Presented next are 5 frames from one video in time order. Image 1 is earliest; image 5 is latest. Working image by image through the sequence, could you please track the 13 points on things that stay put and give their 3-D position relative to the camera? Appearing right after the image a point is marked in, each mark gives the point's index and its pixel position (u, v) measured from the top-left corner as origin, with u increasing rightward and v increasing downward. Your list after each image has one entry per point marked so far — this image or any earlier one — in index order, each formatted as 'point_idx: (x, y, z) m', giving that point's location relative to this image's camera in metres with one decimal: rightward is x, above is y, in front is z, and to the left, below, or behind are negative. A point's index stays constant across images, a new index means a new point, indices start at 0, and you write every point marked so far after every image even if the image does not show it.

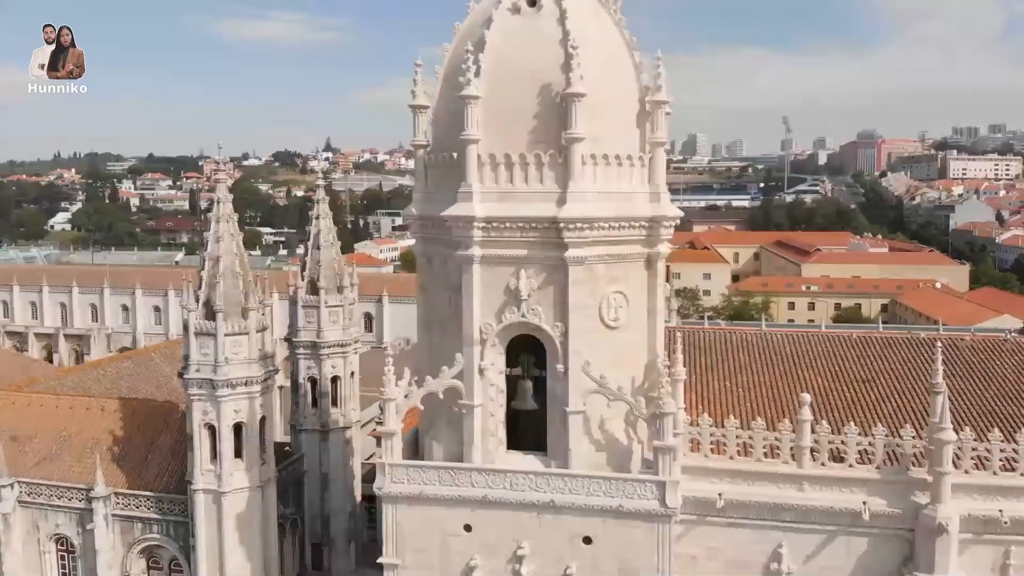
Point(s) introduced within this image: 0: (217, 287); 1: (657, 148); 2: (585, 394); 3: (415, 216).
0: (-6.0, 0.0, +19.1) m
1: (+2.6, +2.5, +16.3) m
2: (+1.2, -1.8, +15.6) m
3: (-1.7, +1.3, +16.3) m
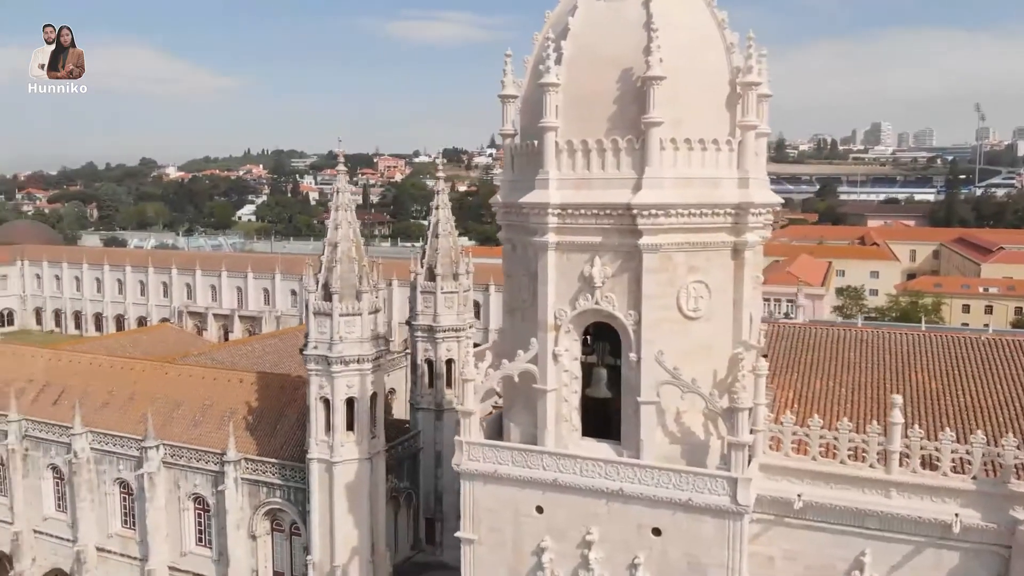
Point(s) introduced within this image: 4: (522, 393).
0: (-3.9, +0.4, +20.3) m
1: (+4.1, +2.7, +15.8) m
2: (+2.4, -1.6, +15.4) m
3: (-0.2, +1.5, +16.7) m
4: (+0.2, -1.9, +16.5) m
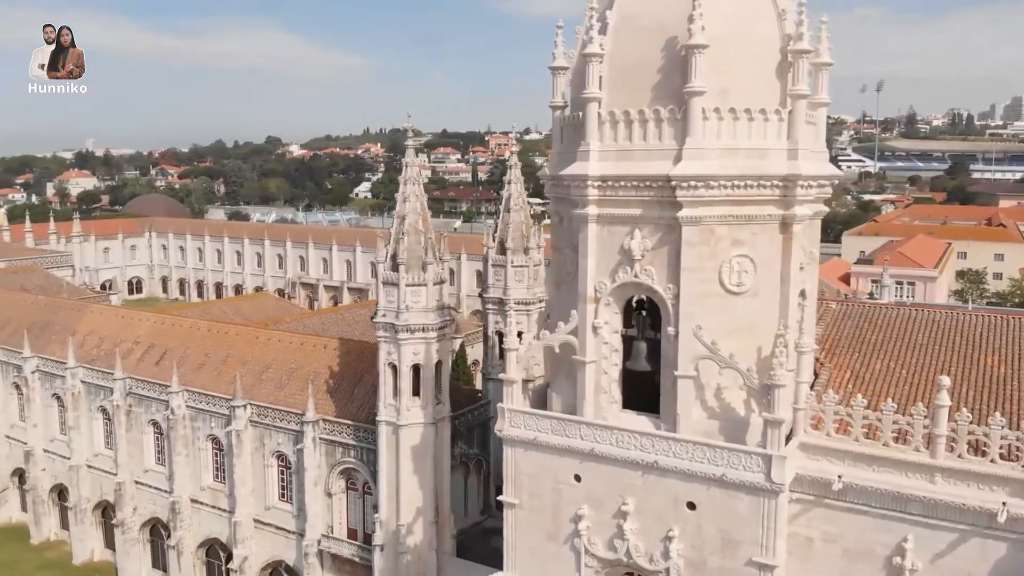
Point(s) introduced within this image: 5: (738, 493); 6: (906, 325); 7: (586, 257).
0: (-2.5, +1.1, +20.9) m
1: (+4.8, +3.1, +15.3) m
2: (+3.1, -1.2, +15.2) m
3: (+0.7, +2.1, +16.8) m
4: (+1.0, -1.4, +16.6) m
5: (+3.6, -3.3, +14.8) m
6: (+7.9, -0.8, +18.5) m
7: (+1.3, +0.5, +15.9) m
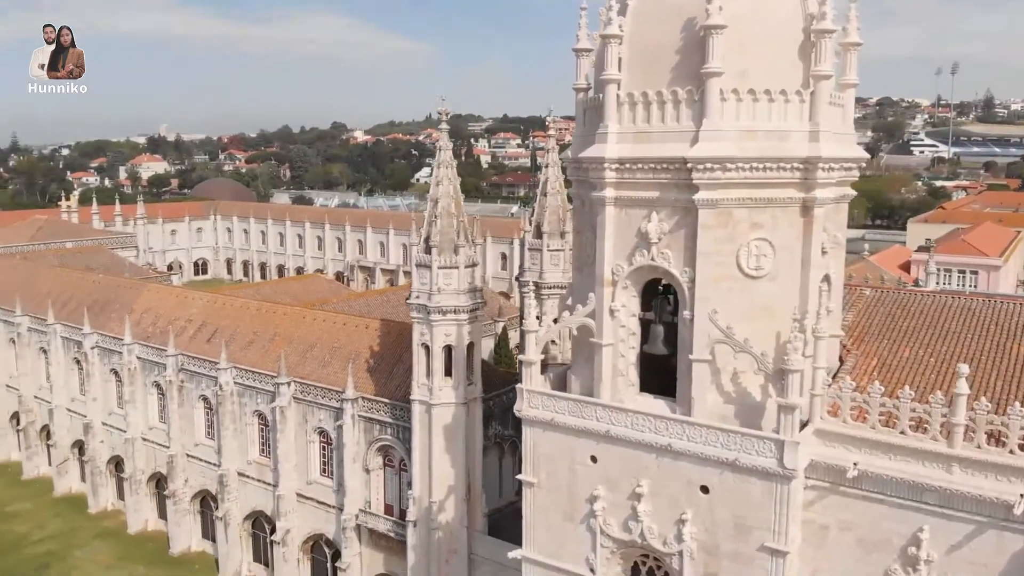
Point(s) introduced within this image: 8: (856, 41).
0: (-1.8, +1.5, +21.3) m
1: (+5.1, +3.4, +15.0) m
2: (+3.3, -0.9, +15.2) m
3: (+1.1, +2.4, +16.9) m
4: (+1.3, -1.1, +16.7) m
5: (+3.8, -3.1, +14.7) m
6: (+8.4, -0.5, +18.0) m
7: (+1.6, +0.9, +16.0) m
8: (+5.9, +4.3, +15.7) m
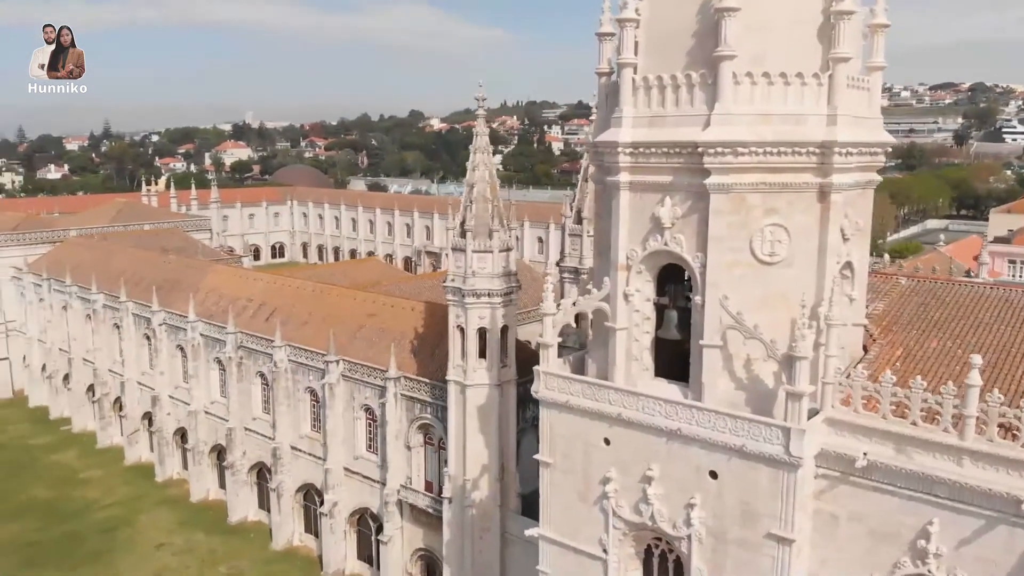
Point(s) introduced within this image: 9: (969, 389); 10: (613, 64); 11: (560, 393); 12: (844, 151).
0: (-1.0, +1.9, +21.6) m
1: (+5.3, +3.6, +14.8) m
2: (+3.5, -0.7, +15.1) m
3: (+1.5, +2.7, +17.0) m
4: (+1.7, -0.8, +16.9) m
5: (+3.9, -2.8, +14.6) m
6: (+8.9, -0.3, +17.4) m
7: (+1.9, +1.1, +16.0) m
8: (+6.2, +4.5, +15.4) m
9: (+6.6, -1.5, +13.3) m
10: (+1.8, +4.1, +16.9) m
11: (+0.9, -2.0, +16.9) m
12: (+5.4, +2.2, +14.8) m
